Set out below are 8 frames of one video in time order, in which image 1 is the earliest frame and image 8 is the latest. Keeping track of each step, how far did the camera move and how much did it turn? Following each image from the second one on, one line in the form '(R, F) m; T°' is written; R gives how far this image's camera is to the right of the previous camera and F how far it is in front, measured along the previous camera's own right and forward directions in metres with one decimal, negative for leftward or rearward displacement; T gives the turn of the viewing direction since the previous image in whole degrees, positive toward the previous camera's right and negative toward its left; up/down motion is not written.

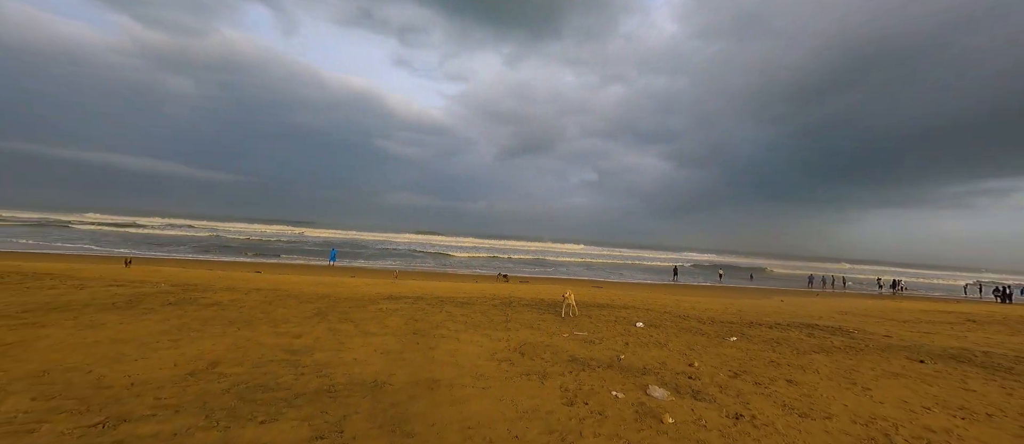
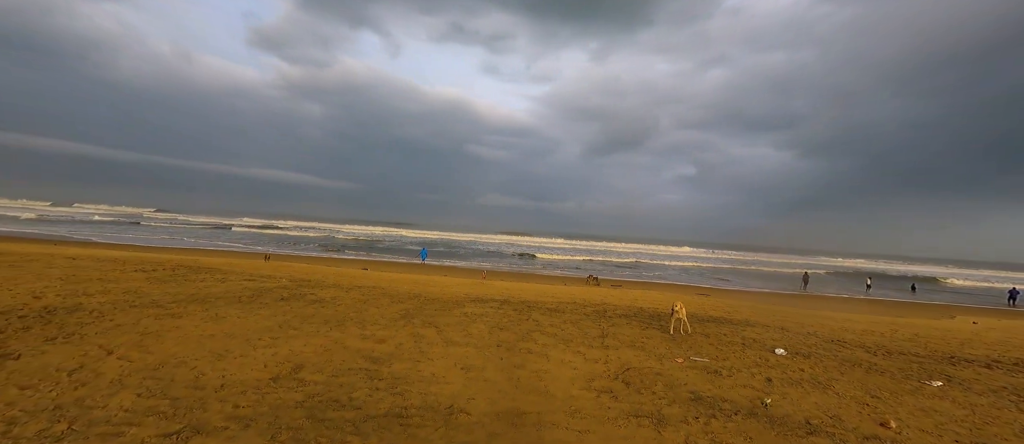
(0.0, +0.9) m; -13°
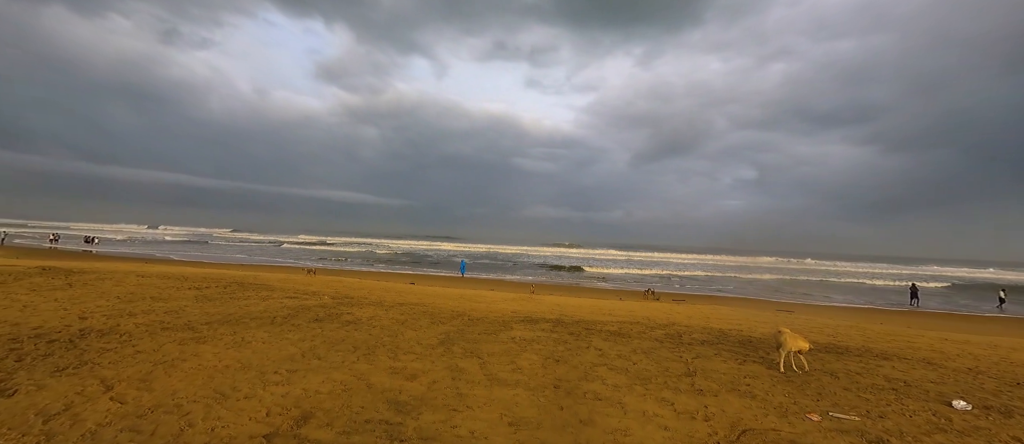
(-0.1, +1.3) m; -7°
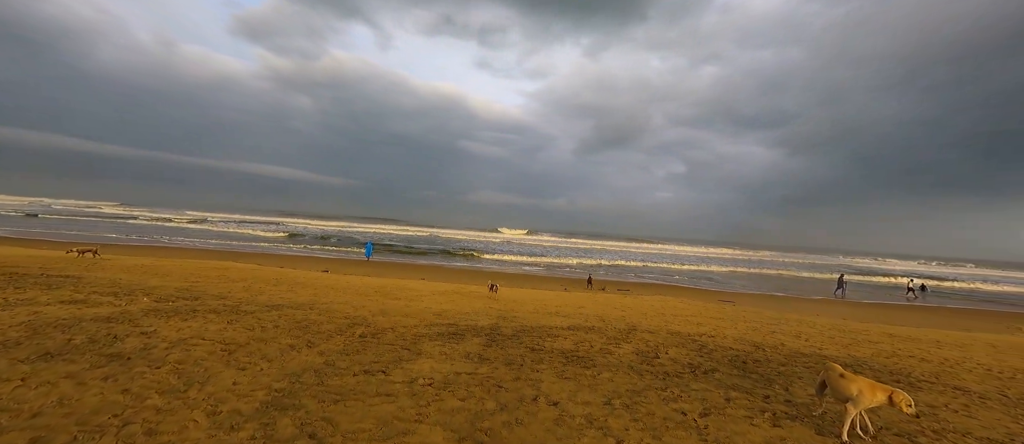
(+0.4, +3.2) m; +8°
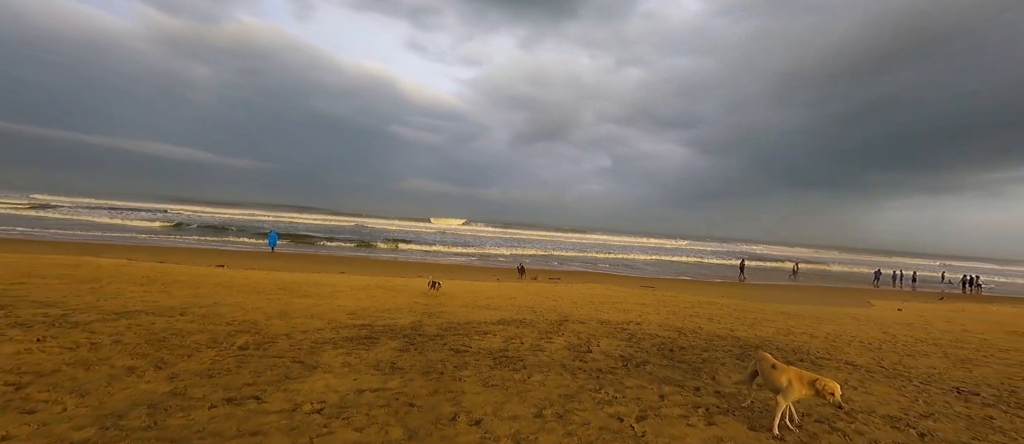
(+0.2, +0.7) m; +9°
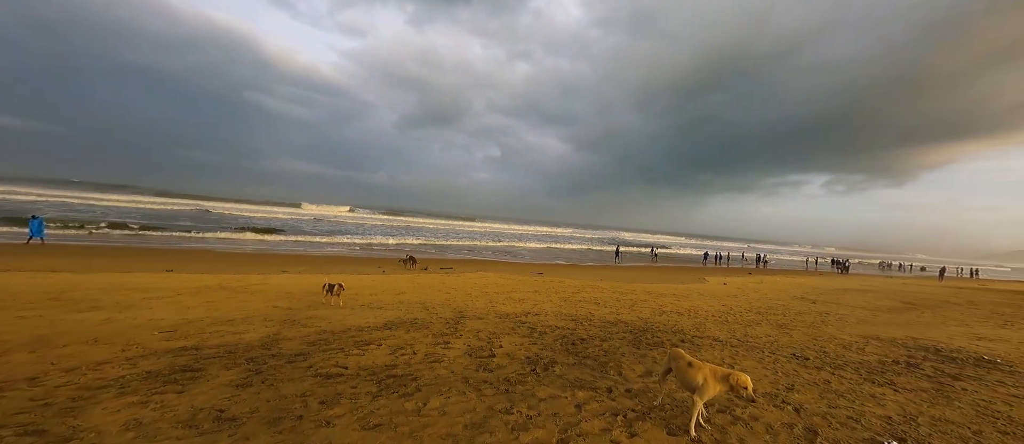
(0.0, +1.1) m; +15°
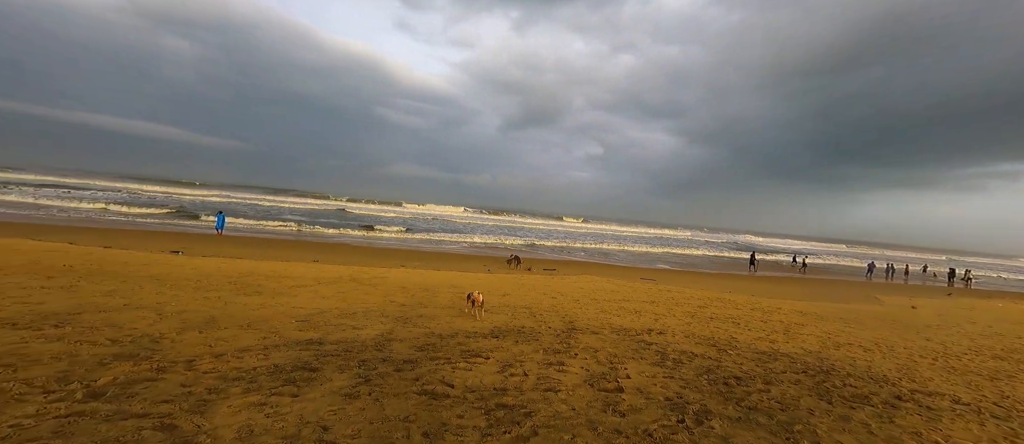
(-0.4, +1.2) m; -14°
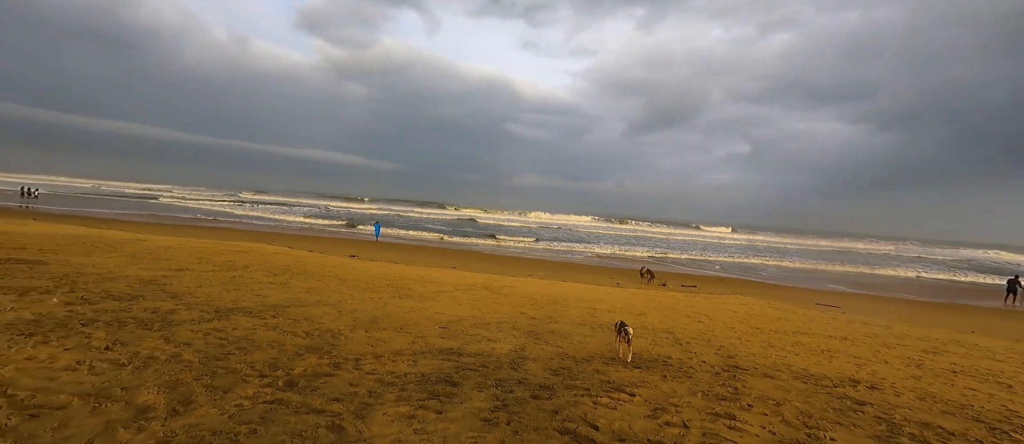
(-0.4, +1.0) m; -17°
